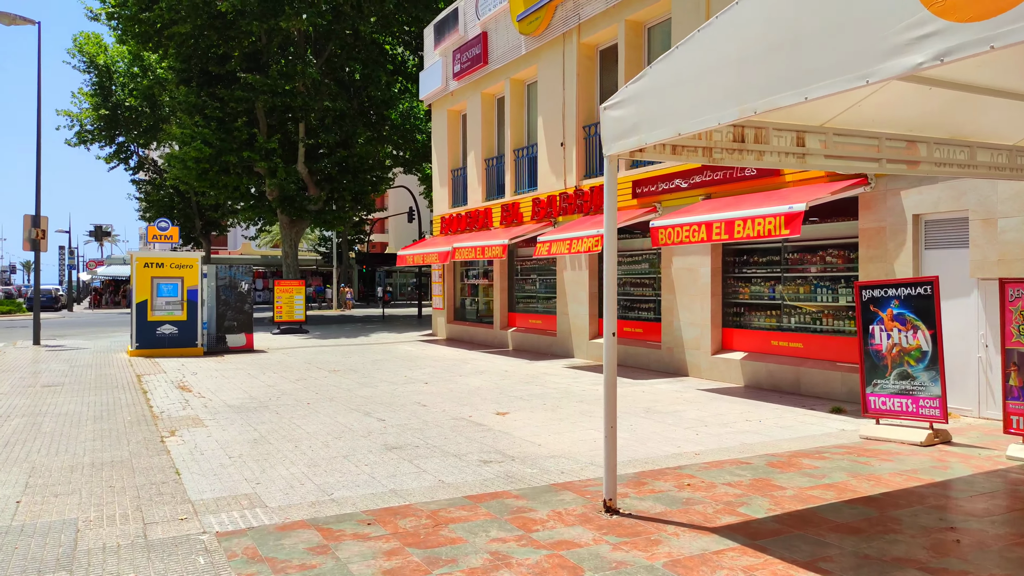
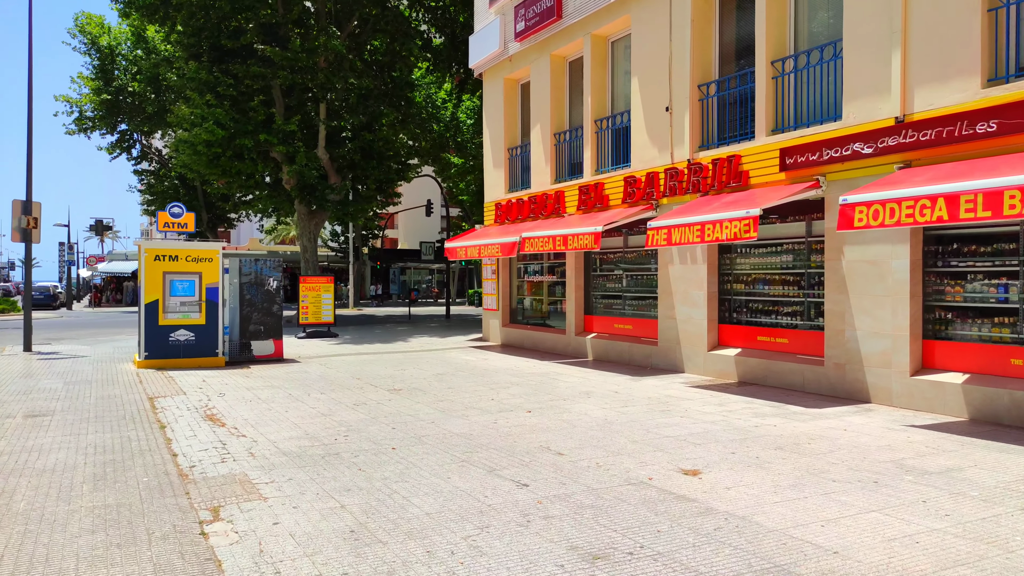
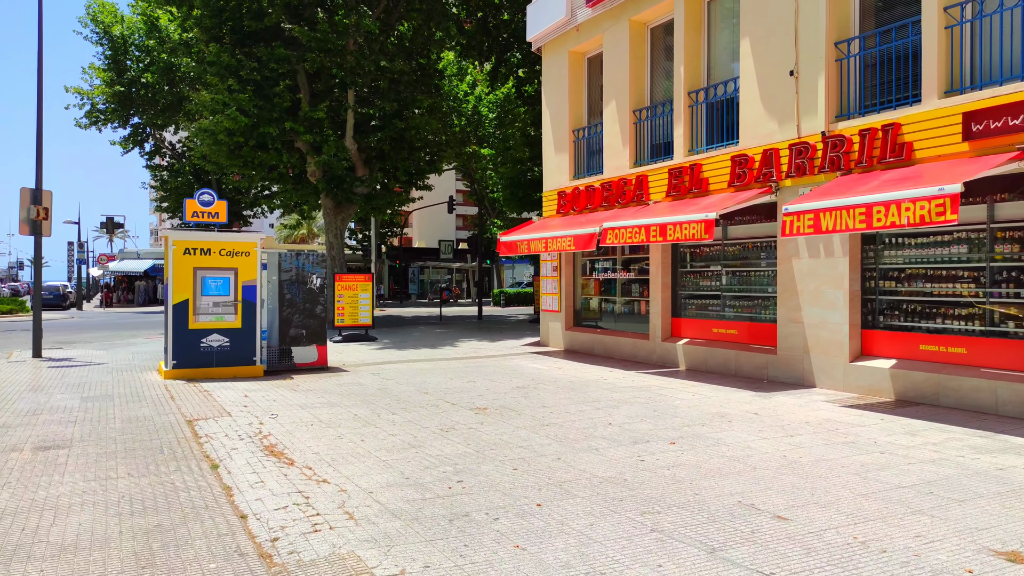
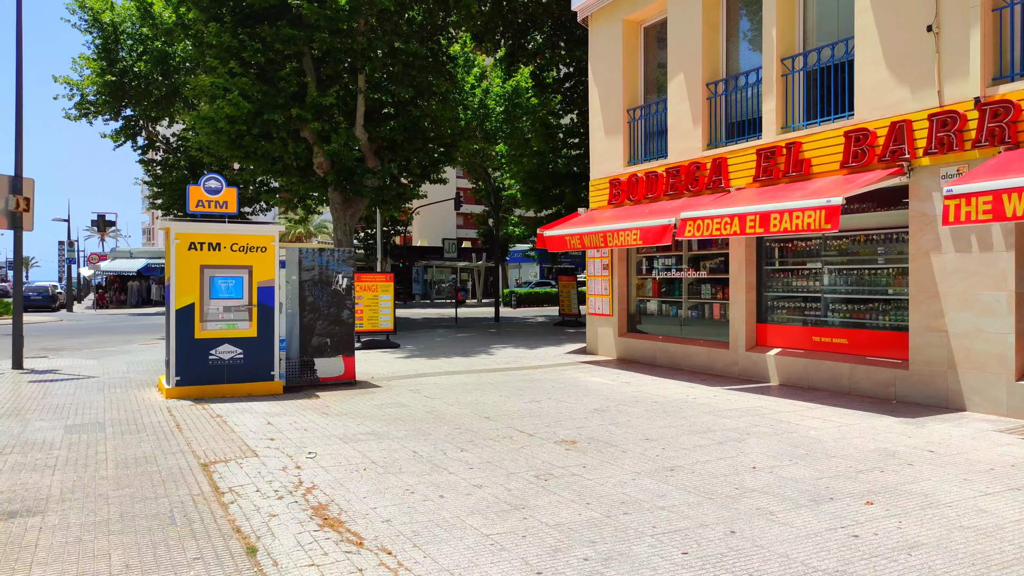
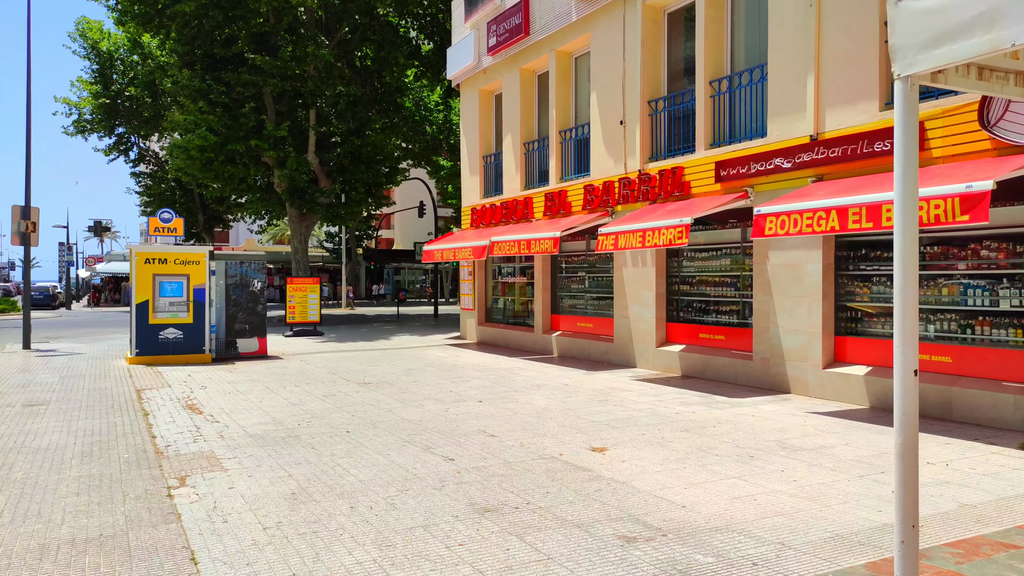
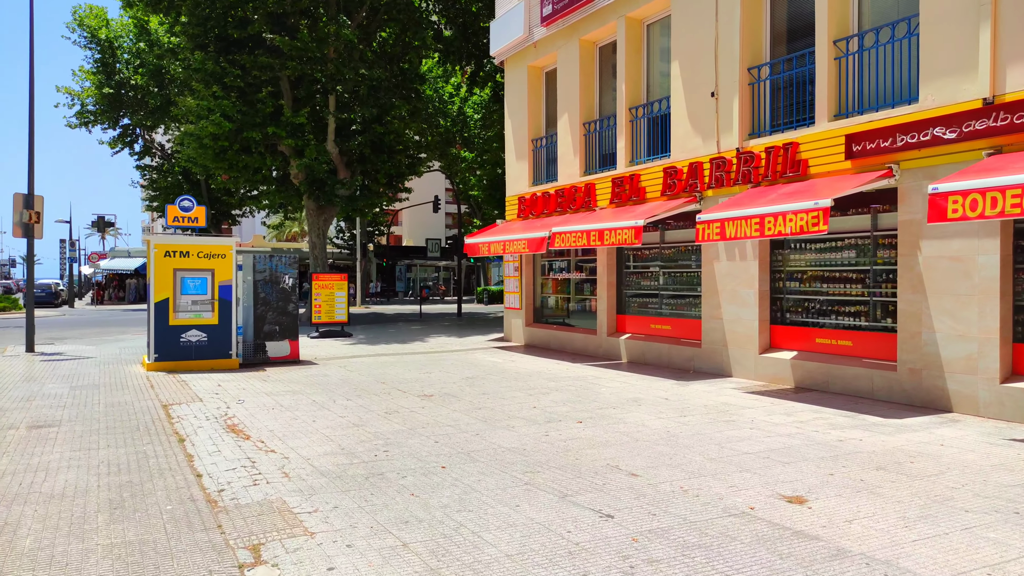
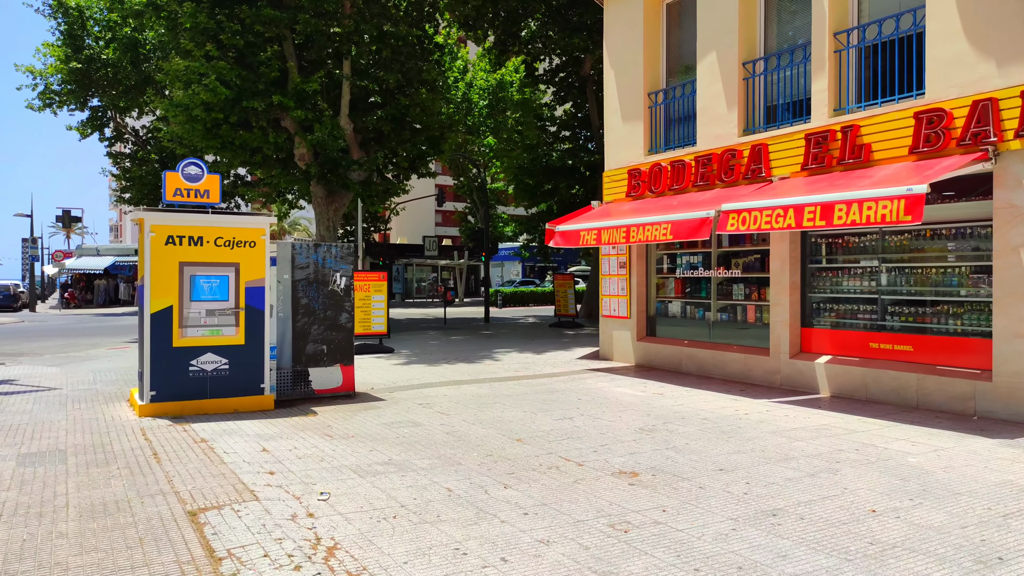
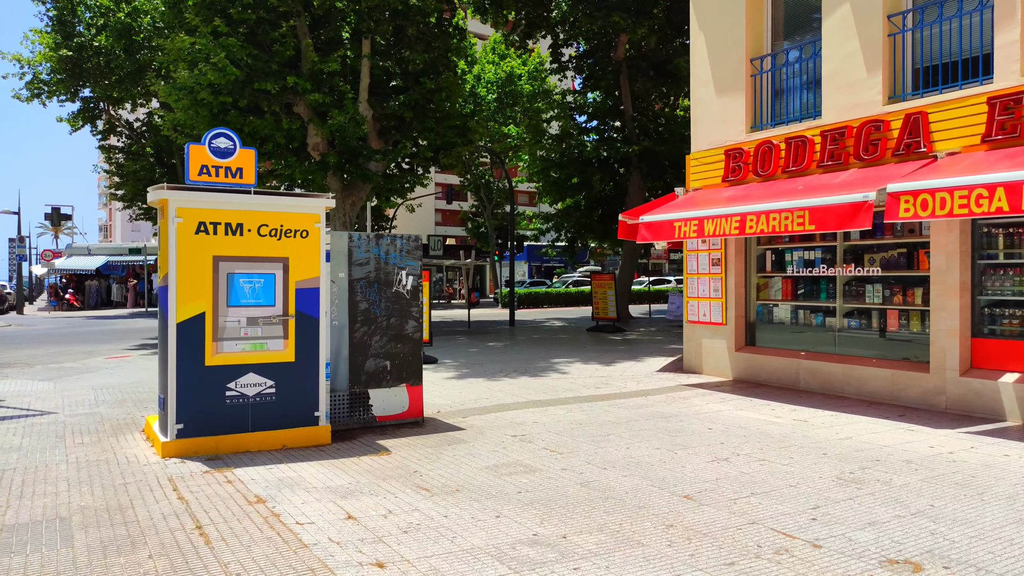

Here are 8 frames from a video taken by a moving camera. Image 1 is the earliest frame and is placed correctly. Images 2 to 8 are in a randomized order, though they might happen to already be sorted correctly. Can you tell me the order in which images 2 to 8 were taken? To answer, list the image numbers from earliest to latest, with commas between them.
5, 2, 6, 3, 4, 7, 8
